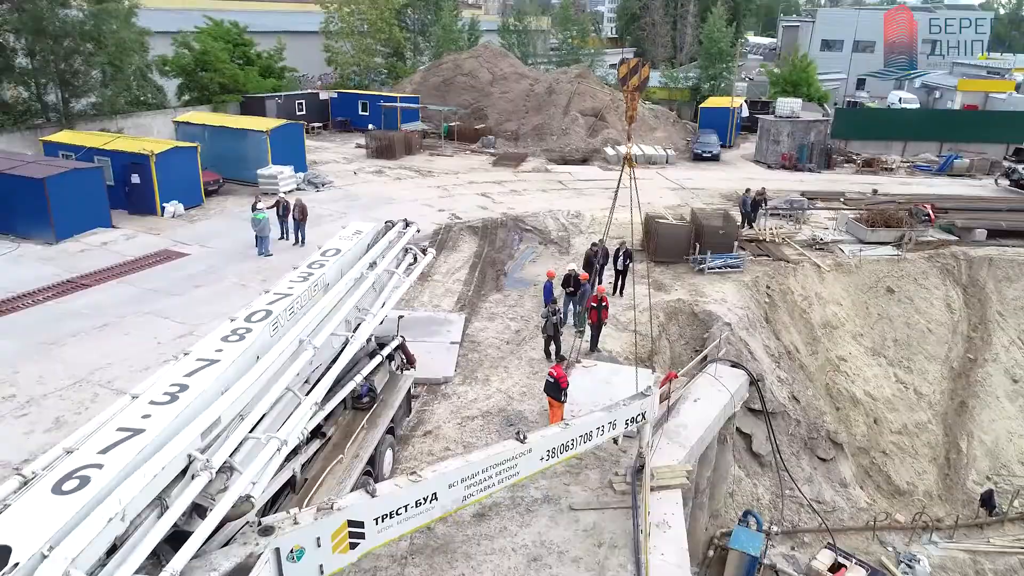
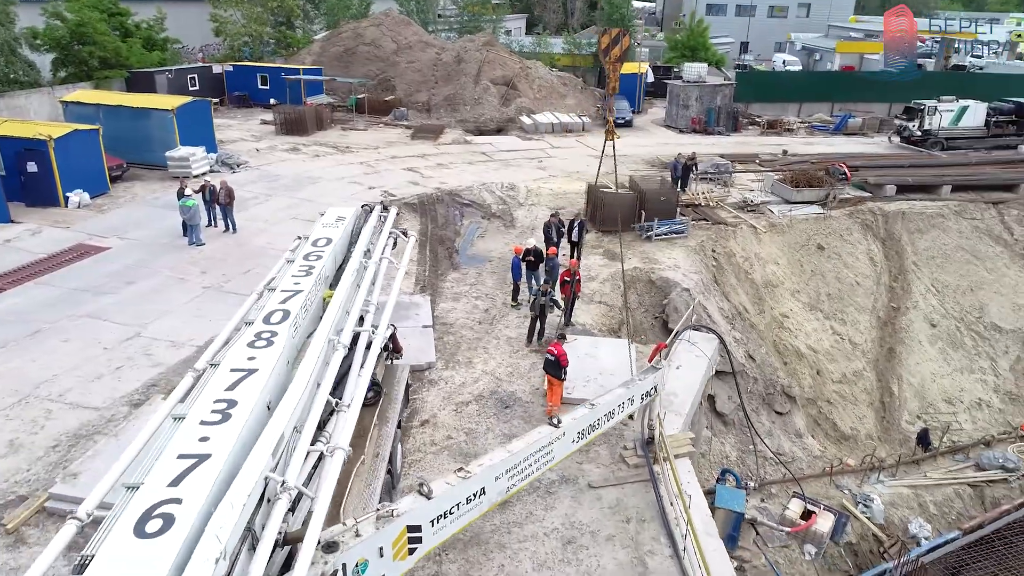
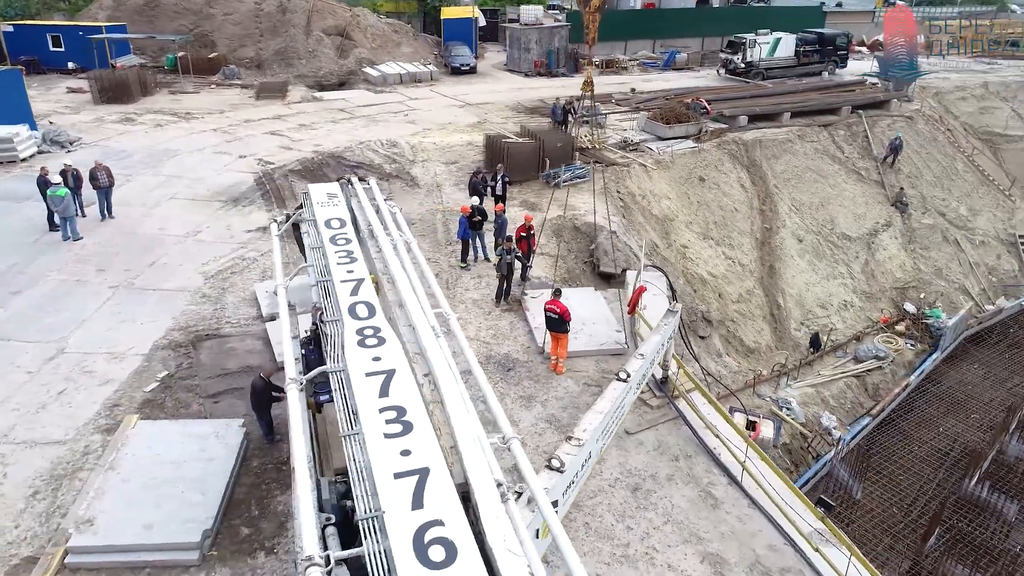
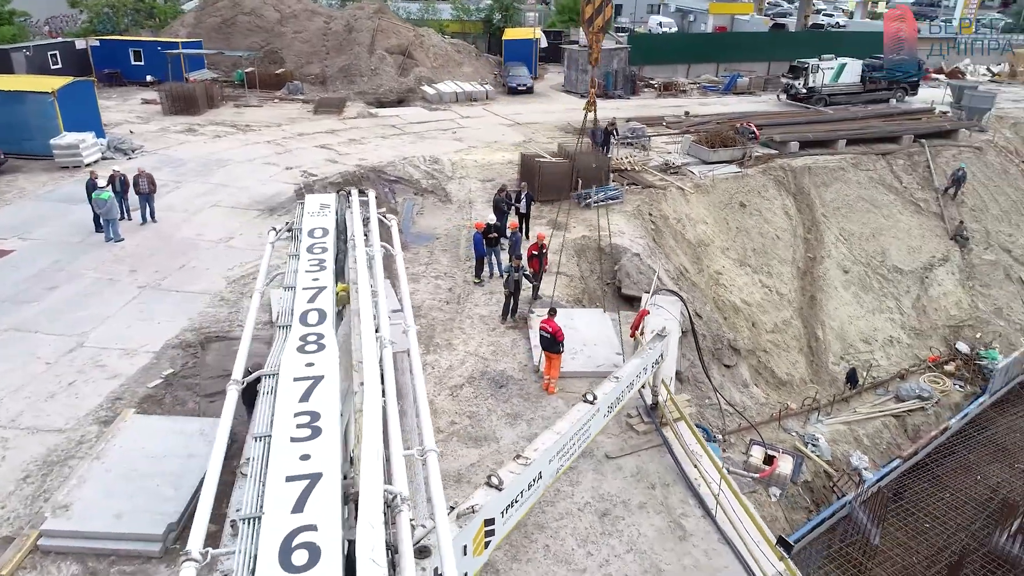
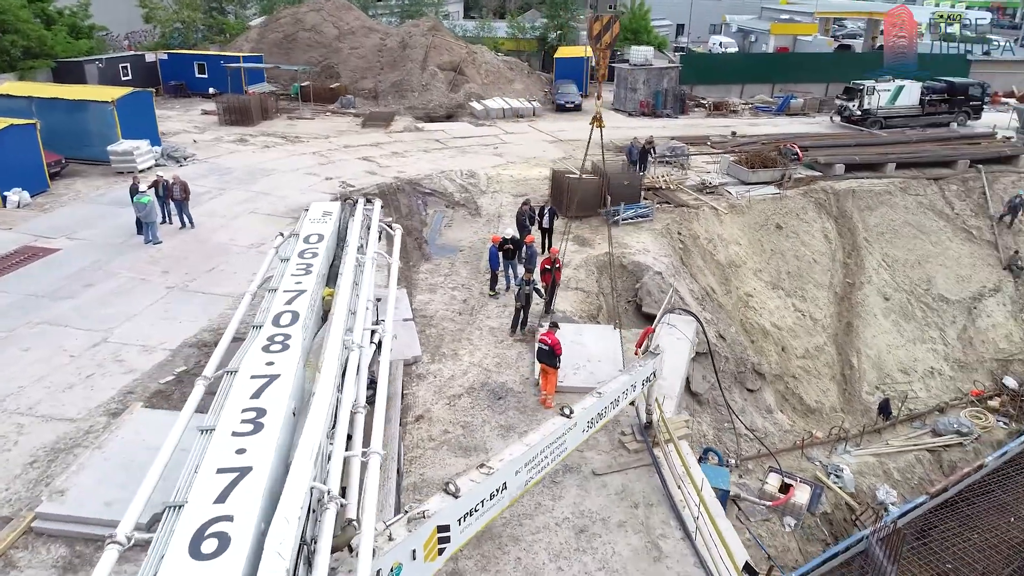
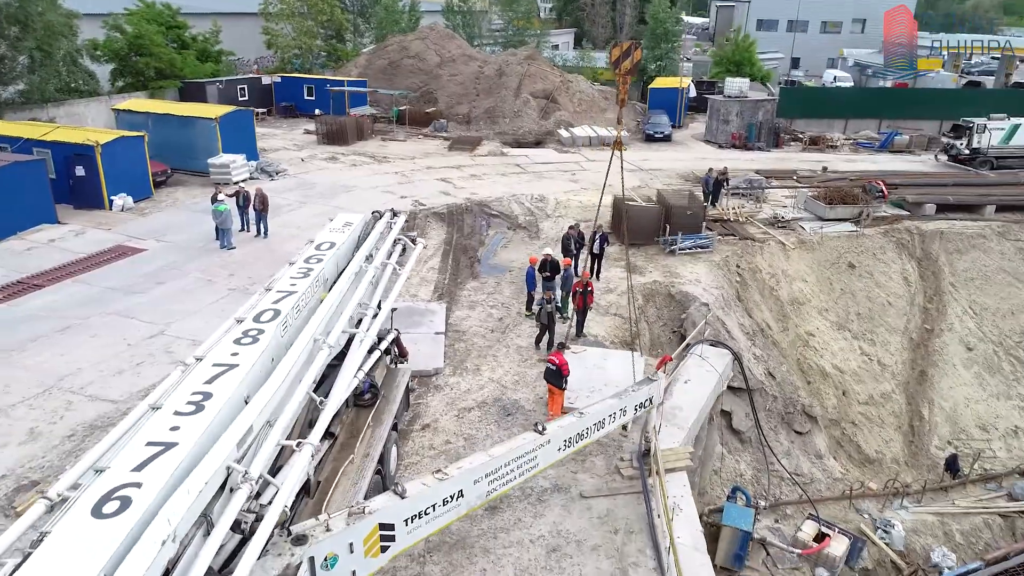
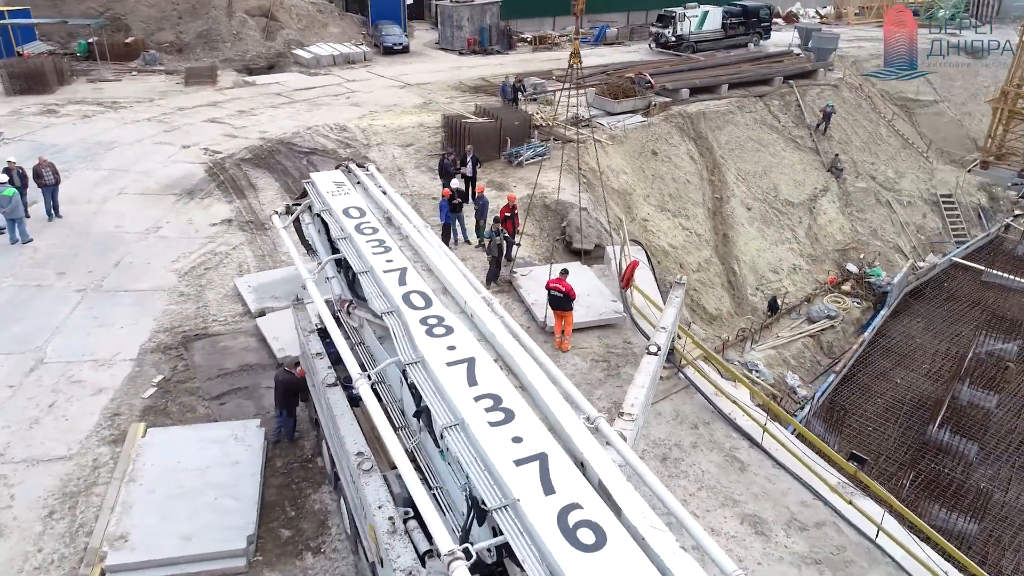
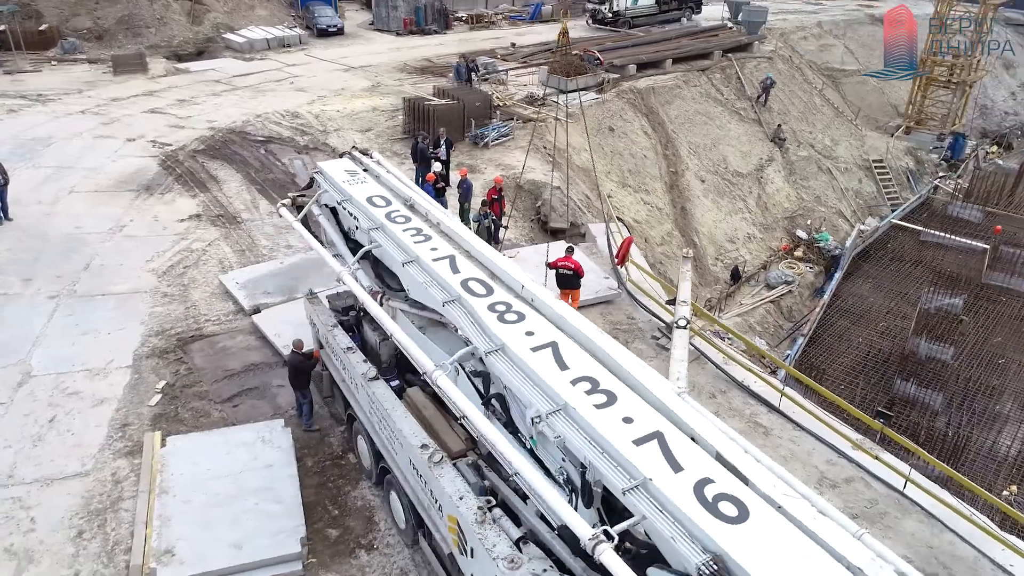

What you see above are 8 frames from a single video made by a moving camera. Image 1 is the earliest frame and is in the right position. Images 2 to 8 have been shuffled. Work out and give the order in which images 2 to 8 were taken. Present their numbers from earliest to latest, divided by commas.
6, 2, 5, 4, 3, 7, 8
